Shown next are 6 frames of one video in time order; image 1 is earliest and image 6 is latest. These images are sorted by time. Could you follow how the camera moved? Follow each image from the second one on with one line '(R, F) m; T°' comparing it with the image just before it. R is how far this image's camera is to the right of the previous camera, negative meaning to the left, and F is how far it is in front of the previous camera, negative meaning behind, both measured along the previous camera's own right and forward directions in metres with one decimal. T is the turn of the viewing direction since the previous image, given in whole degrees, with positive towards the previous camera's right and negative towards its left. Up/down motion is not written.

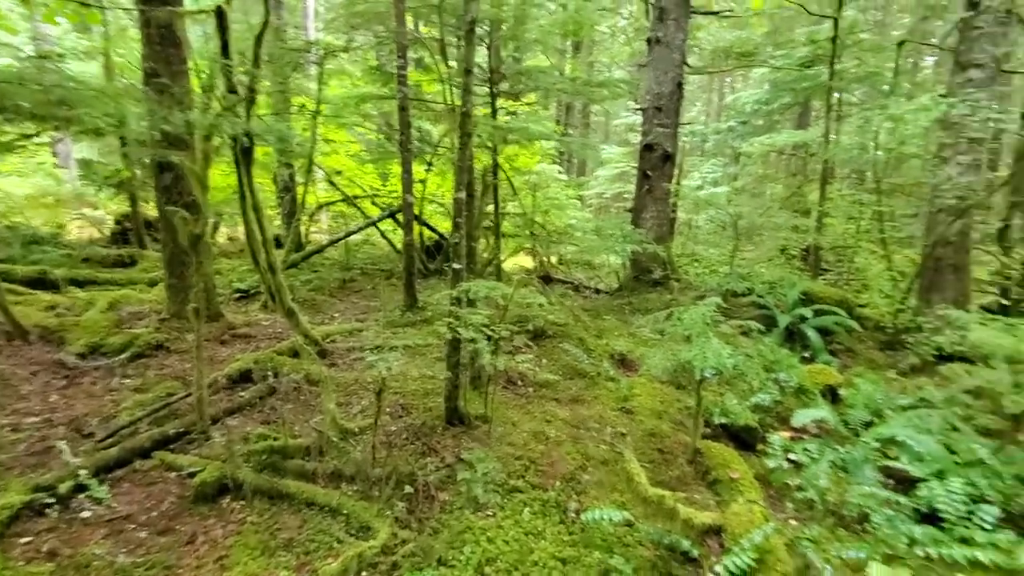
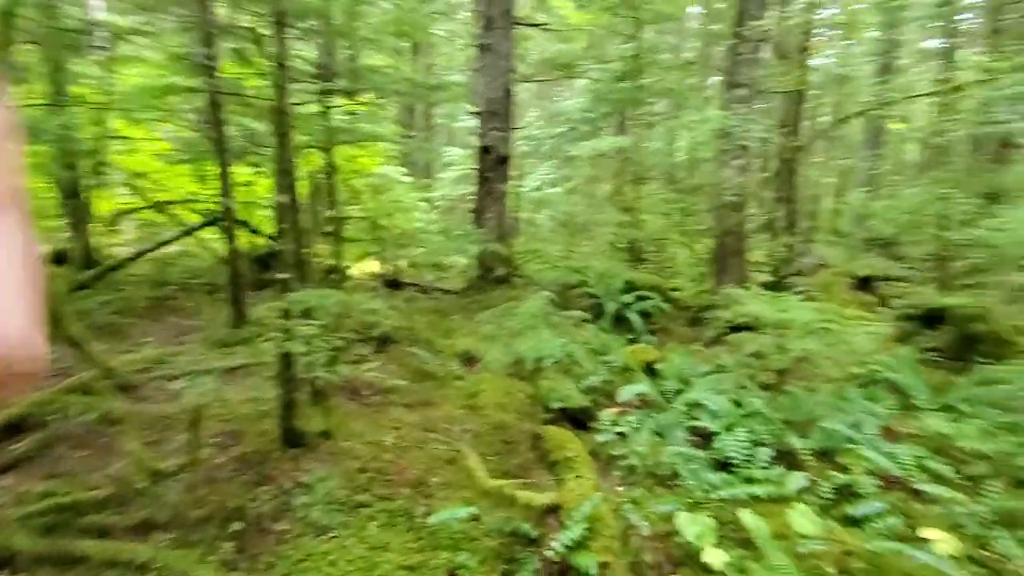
(+0.1, 0.0) m; +16°
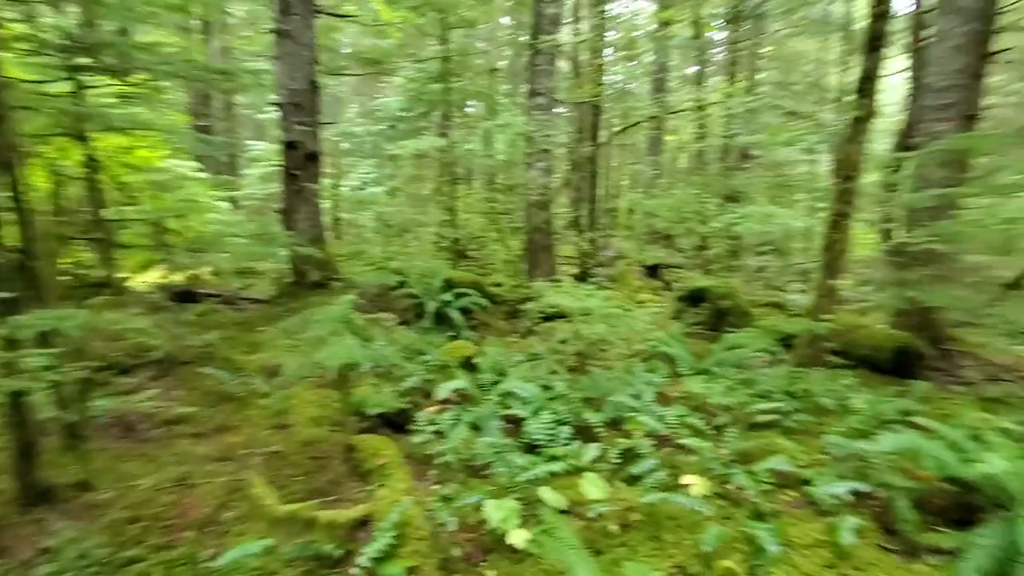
(+0.2, 0.0) m; +19°
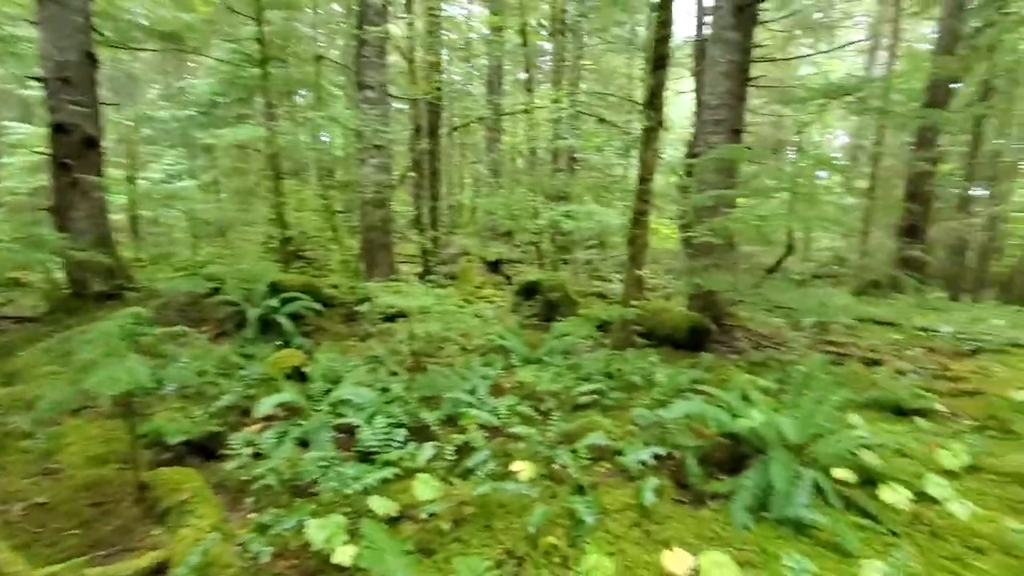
(+0.1, 0.0) m; +17°
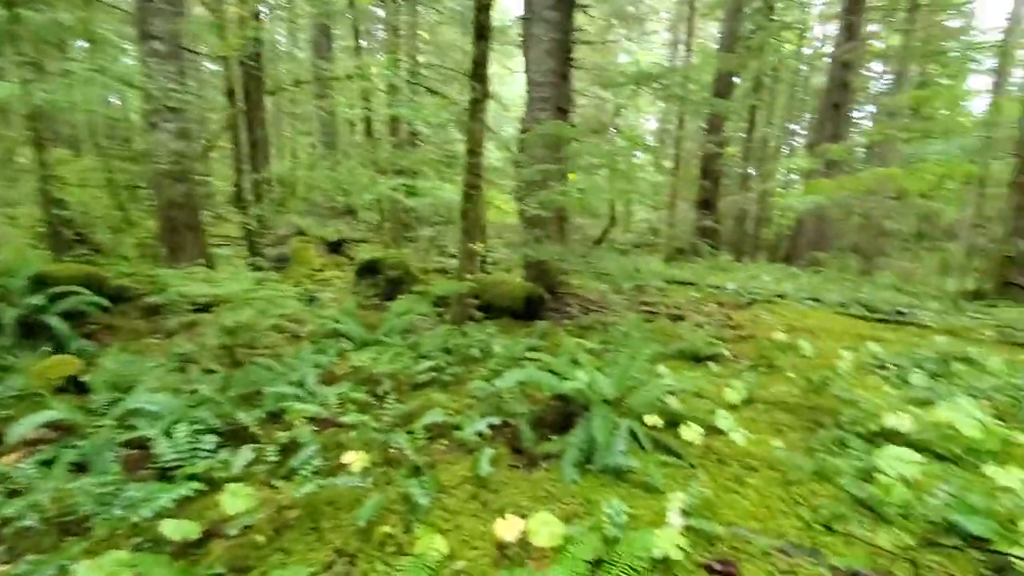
(+0.1, +0.1) m; +17°
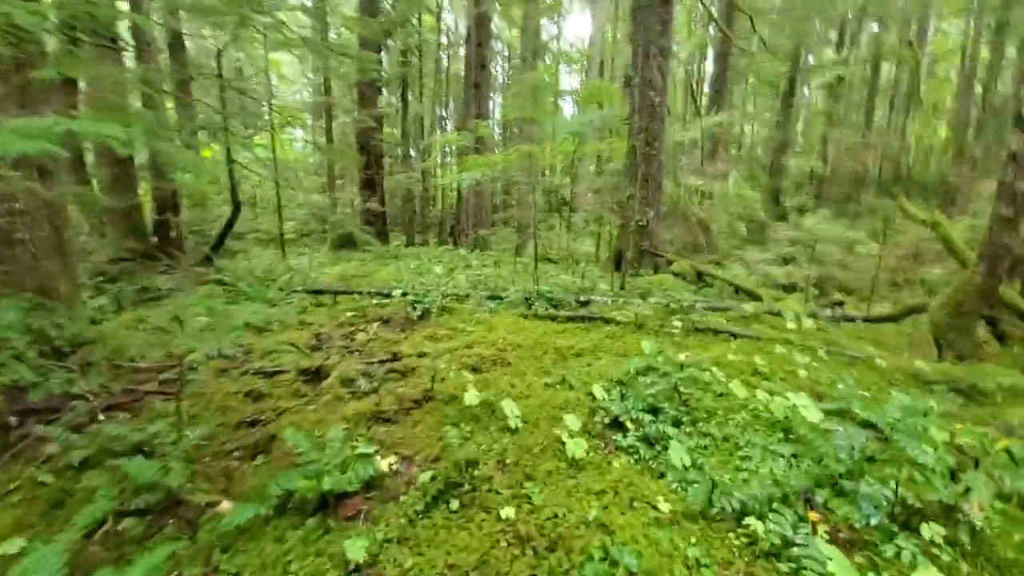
(+1.4, +2.7) m; +34°
